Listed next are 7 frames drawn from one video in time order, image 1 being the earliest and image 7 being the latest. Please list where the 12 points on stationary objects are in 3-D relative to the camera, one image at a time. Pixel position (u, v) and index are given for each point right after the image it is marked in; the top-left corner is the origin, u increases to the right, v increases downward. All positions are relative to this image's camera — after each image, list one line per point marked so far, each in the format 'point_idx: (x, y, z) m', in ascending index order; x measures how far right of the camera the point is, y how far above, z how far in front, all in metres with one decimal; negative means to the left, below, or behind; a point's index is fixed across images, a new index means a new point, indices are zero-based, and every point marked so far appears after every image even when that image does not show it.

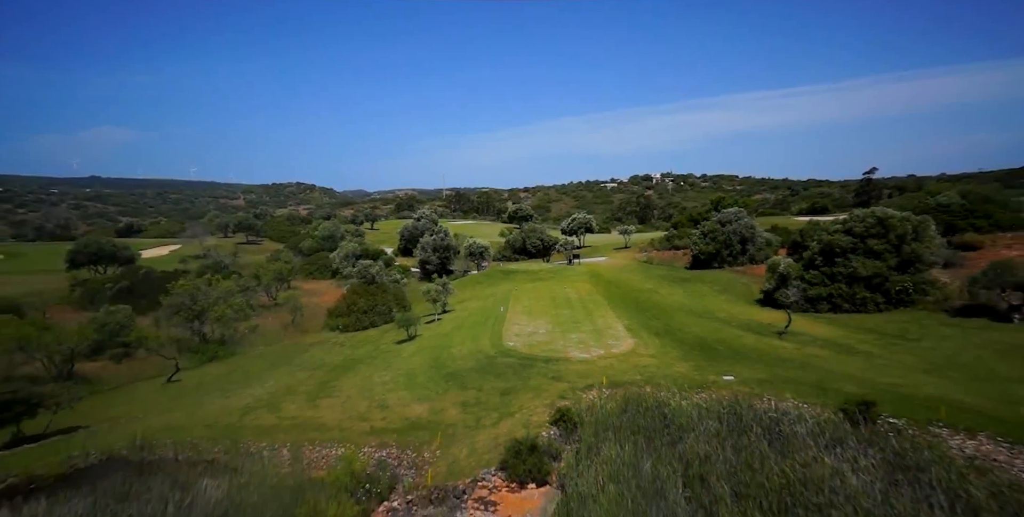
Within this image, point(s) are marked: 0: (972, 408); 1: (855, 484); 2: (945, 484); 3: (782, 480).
0: (+13.9, -4.5, +18.3) m
1: (+7.7, -5.1, +13.6) m
2: (+9.7, -5.0, +13.6) m
3: (+6.3, -5.1, +14.1) m
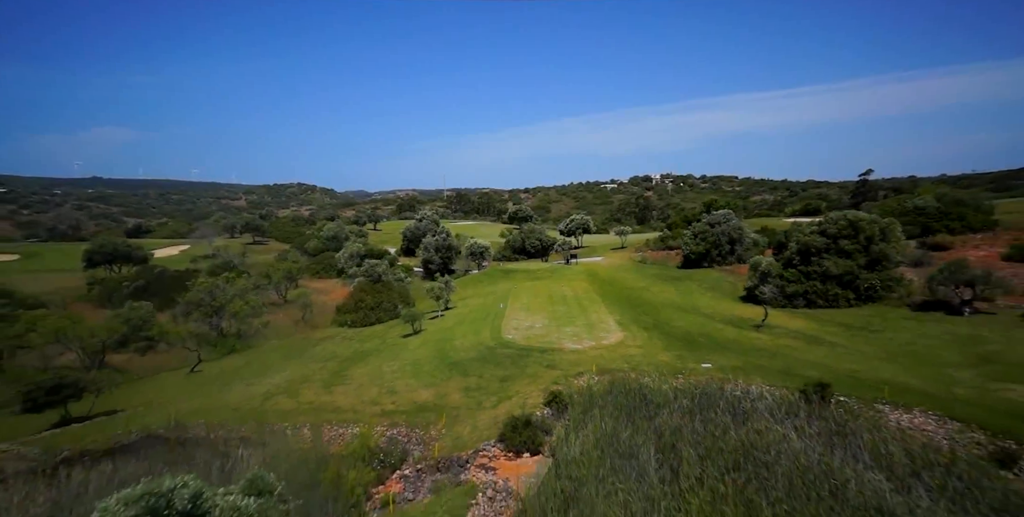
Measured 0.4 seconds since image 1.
0: (+13.8, -4.4, +20.8) m
1: (+7.5, -5.0, +16.1) m
2: (+9.6, -4.9, +16.1) m
3: (+6.2, -5.0, +16.7) m
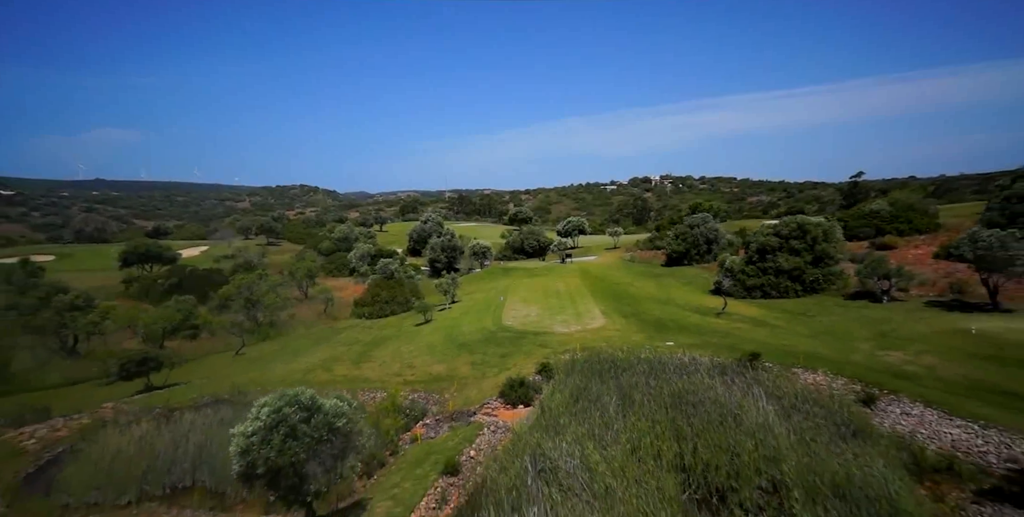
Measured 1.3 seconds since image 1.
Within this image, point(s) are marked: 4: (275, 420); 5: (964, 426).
0: (+13.7, -4.3, +26.8) m
1: (+7.4, -4.9, +22.1) m
2: (+9.5, -4.8, +22.0) m
3: (+6.1, -4.9, +22.7) m
4: (-5.8, -3.9, +14.8) m
5: (+13.8, -5.1, +18.5) m
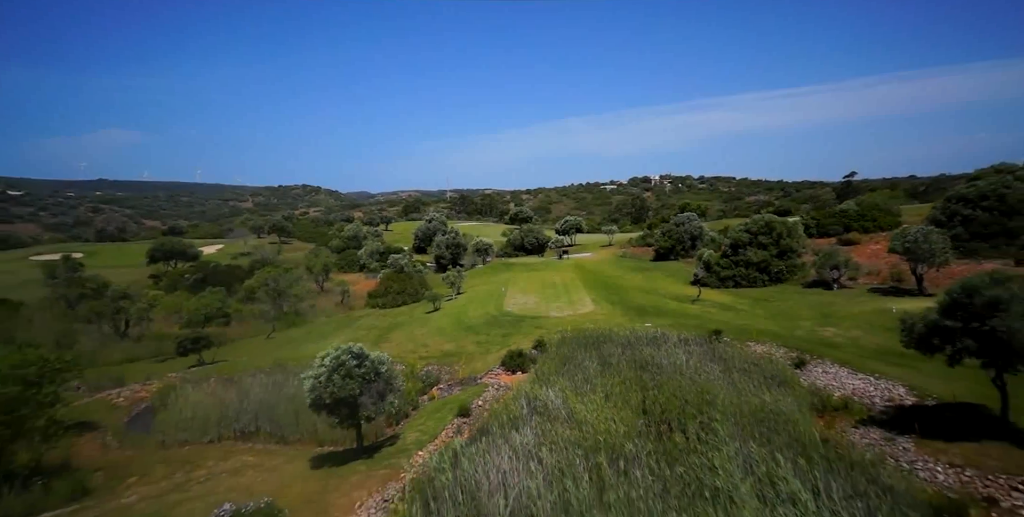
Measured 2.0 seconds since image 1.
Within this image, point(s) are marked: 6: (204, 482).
0: (+13.7, -3.9, +32.0) m
1: (+7.4, -4.4, +27.3) m
2: (+9.4, -4.4, +27.3) m
3: (+6.1, -4.5, +27.9) m
4: (-5.9, -3.5, +20.0) m
5: (+13.8, -4.7, +23.8) m
6: (-9.7, -6.8, +19.0) m
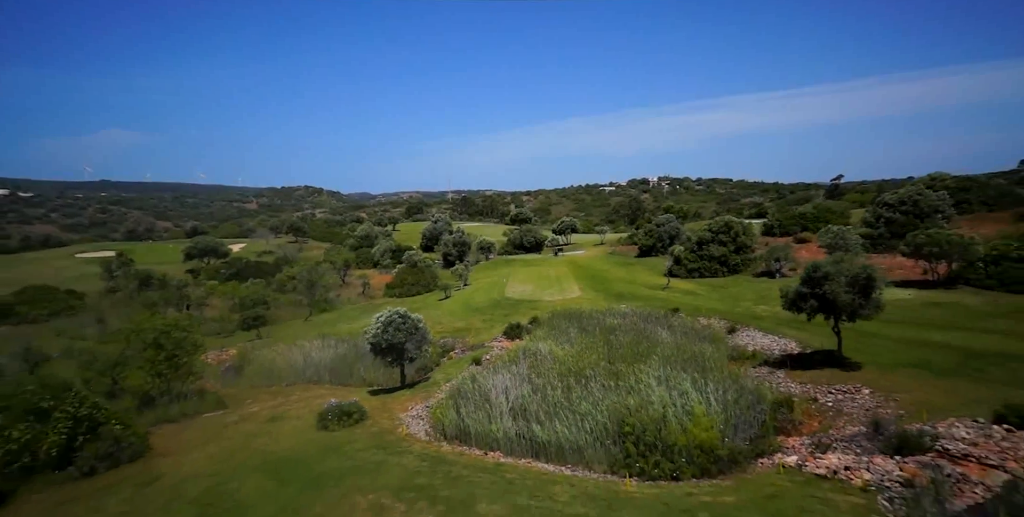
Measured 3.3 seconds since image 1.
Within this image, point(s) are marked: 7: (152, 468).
0: (+13.7, -3.4, +40.5) m
1: (+7.4, -4.0, +35.8) m
2: (+9.4, -3.9, +35.8) m
3: (+6.0, -4.0, +36.4) m
4: (-5.9, -3.0, +28.6) m
5: (+13.8, -4.2, +32.3) m
6: (-9.7, -6.4, +27.5) m
7: (-10.7, -6.2, +18.1) m
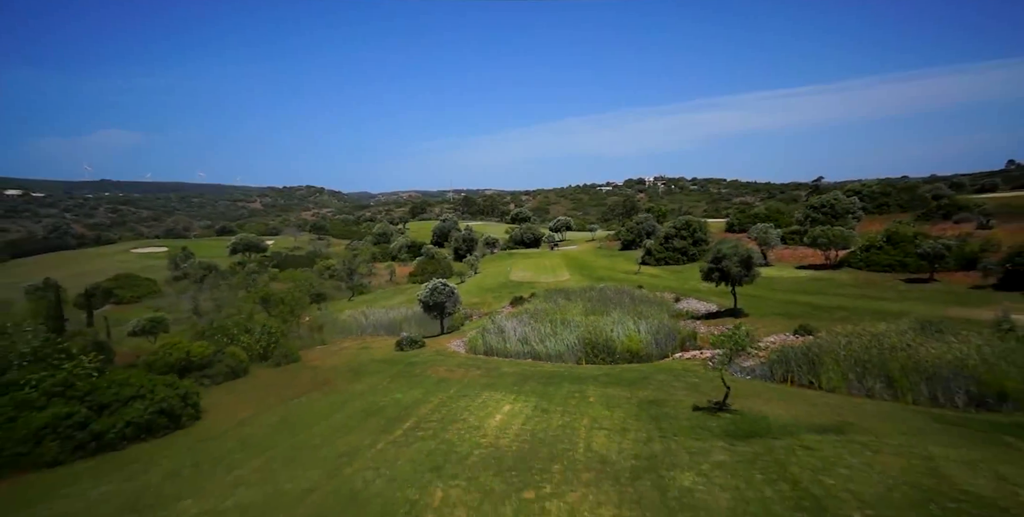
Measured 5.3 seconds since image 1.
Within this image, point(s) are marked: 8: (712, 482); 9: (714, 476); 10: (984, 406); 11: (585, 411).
0: (+14.0, -2.5, +53.7) m
1: (+7.7, -3.1, +49.0) m
2: (+9.8, -3.0, +49.0) m
3: (+6.4, -3.1, +49.6) m
4: (-5.5, -2.1, +41.7) m
5: (+14.2, -3.3, +45.5) m
6: (-9.3, -5.5, +40.7) m
7: (-10.4, -5.4, +31.3) m
8: (+4.1, -4.5, +12.5) m
9: (+4.2, -4.5, +12.8) m
10: (+14.7, -4.6, +19.2) m
11: (+2.2, -4.6, +18.7) m
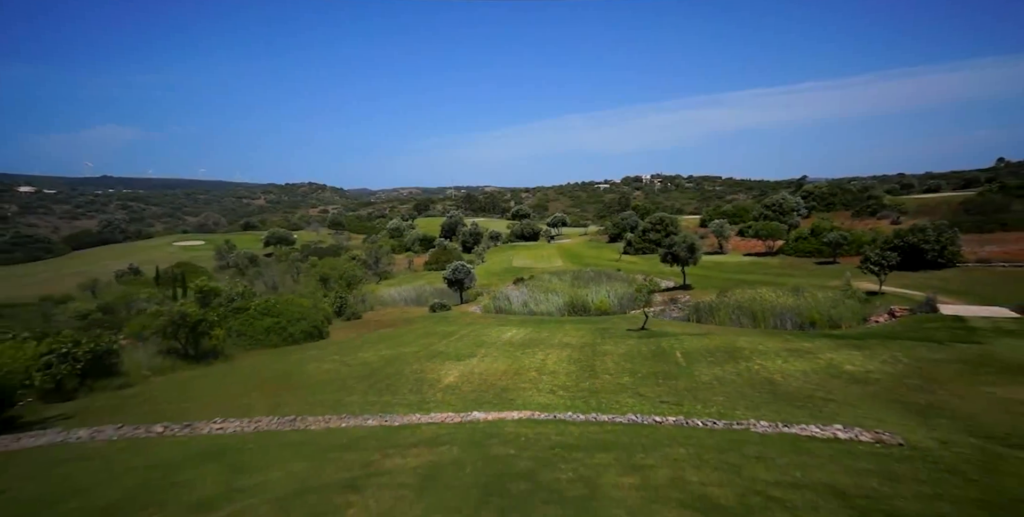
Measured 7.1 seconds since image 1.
0: (+14.3, -1.4, +66.0) m
1: (+8.0, -2.0, +61.3) m
2: (+10.1, -1.9, +61.3) m
3: (+6.7, -2.0, +61.9) m
4: (-5.3, -1.0, +54.1) m
5: (+14.4, -2.2, +57.8) m
6: (-9.1, -4.4, +53.1) m
7: (-10.1, -4.4, +43.6) m
8: (+4.4, -3.6, +24.9) m
9: (+4.5, -3.6, +25.2) m
10: (+15.0, -3.6, +31.6) m
11: (+2.5, -3.7, +31.1) m
